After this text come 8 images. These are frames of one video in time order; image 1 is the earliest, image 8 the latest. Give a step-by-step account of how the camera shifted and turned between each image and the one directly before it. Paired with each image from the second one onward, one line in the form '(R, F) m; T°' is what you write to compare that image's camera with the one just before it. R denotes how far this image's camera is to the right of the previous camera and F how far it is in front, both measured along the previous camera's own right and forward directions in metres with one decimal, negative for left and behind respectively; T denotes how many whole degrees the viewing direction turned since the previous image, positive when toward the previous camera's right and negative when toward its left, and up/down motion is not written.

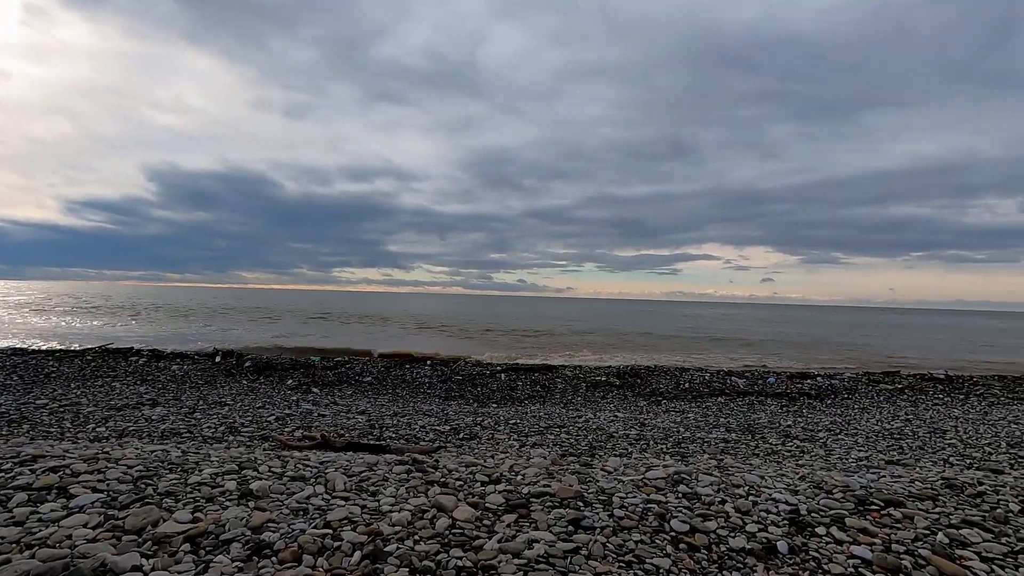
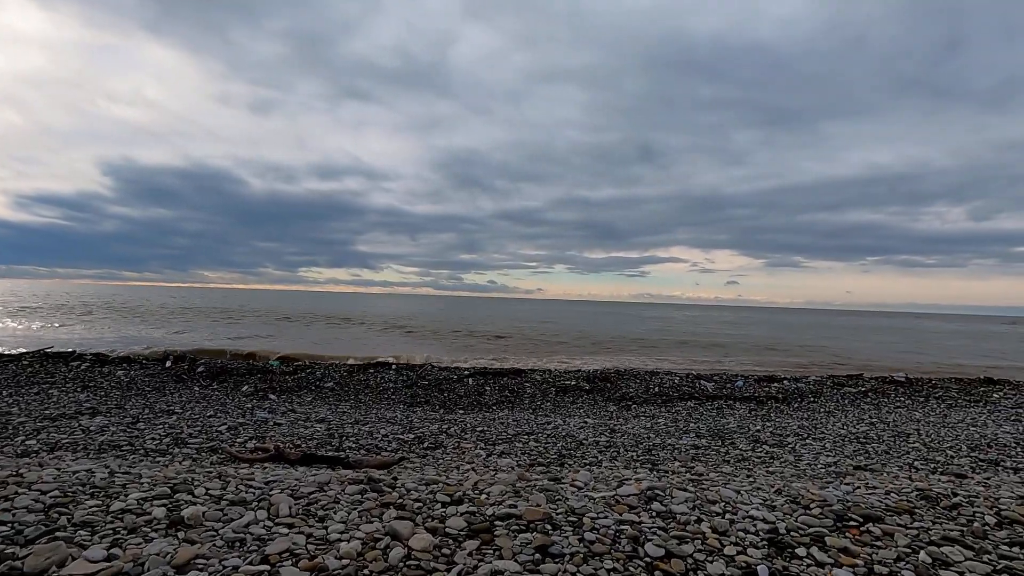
(+0.1, +0.4) m; +3°
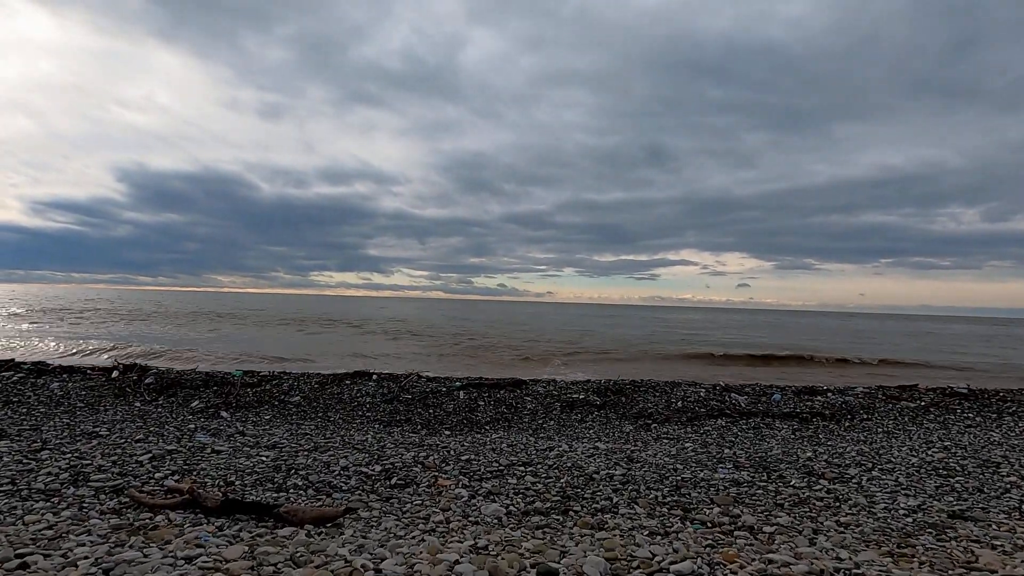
(+0.3, +2.4) m; -1°
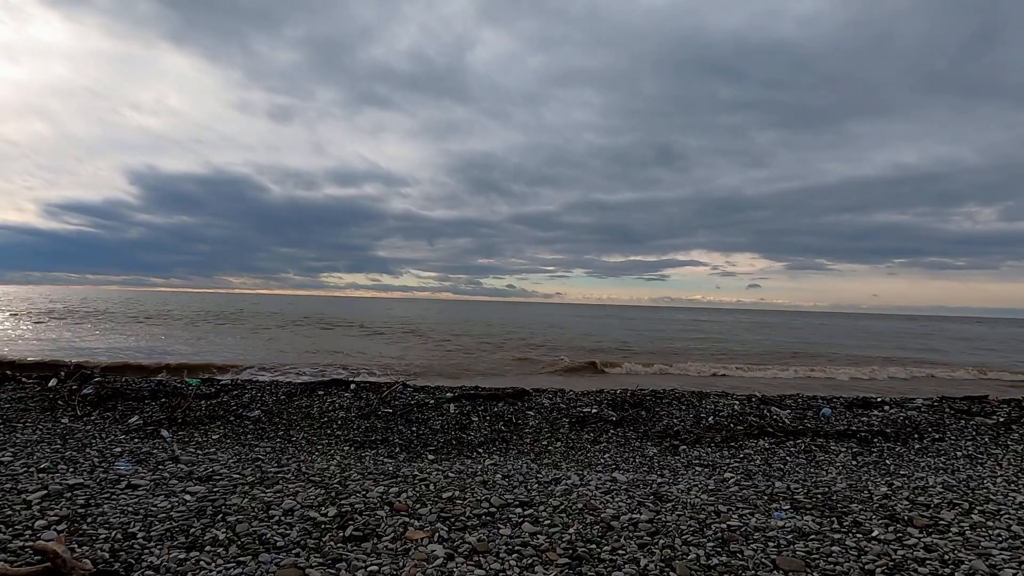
(+0.2, +2.2) m; -1°
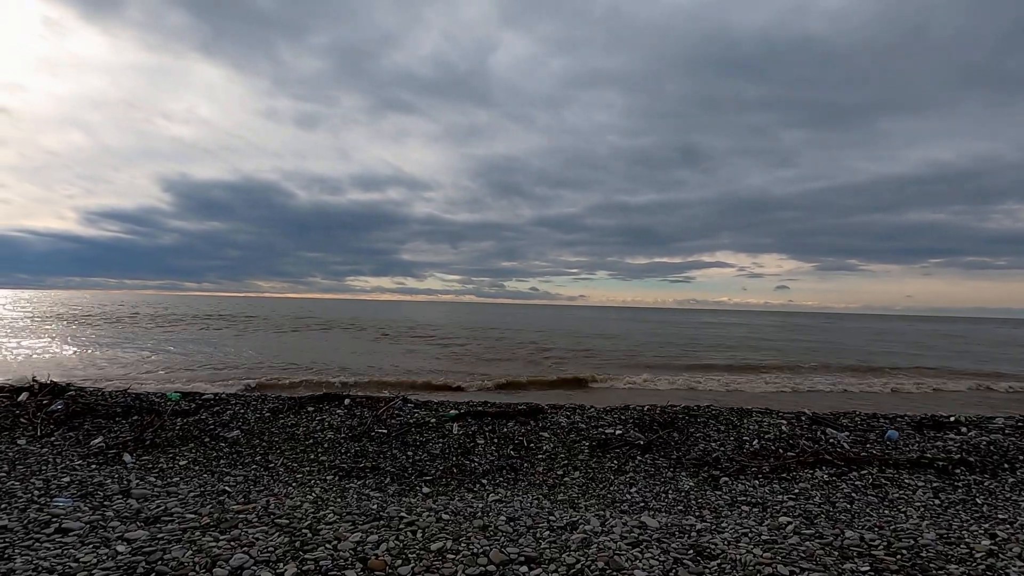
(+0.2, +1.5) m; -2°
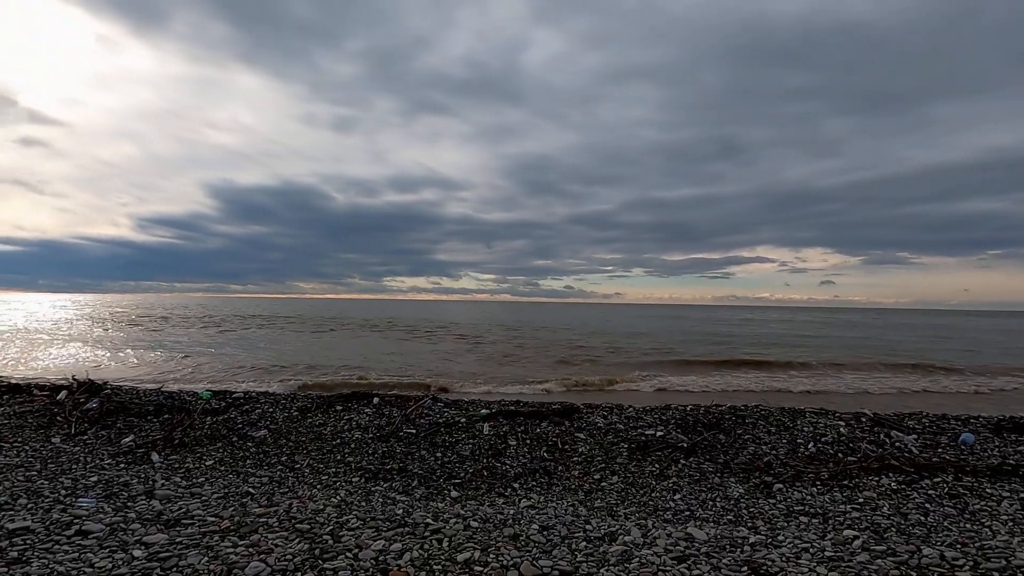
(+0.1, +0.5) m; -4°
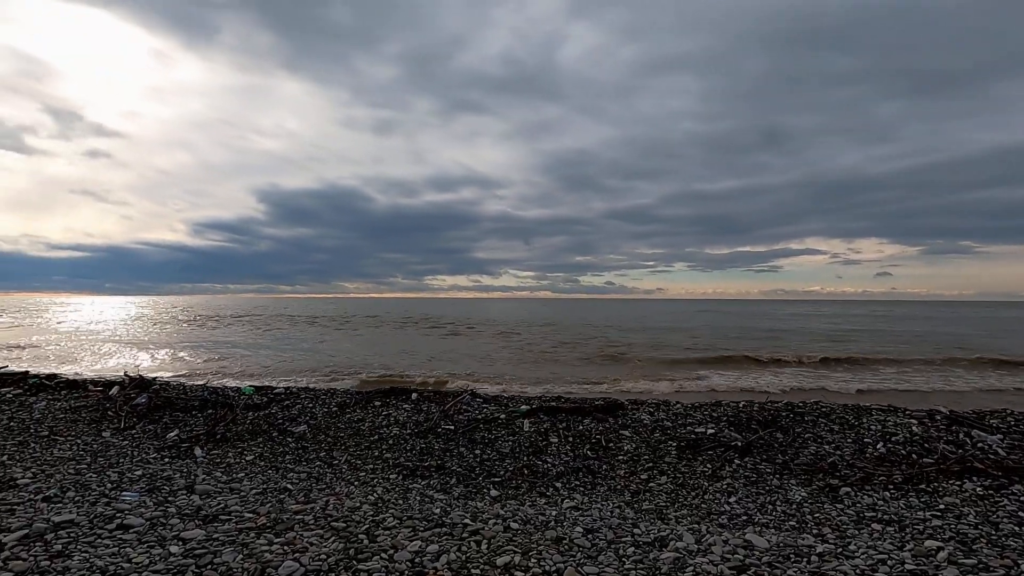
(0.0, +0.4) m; -4°
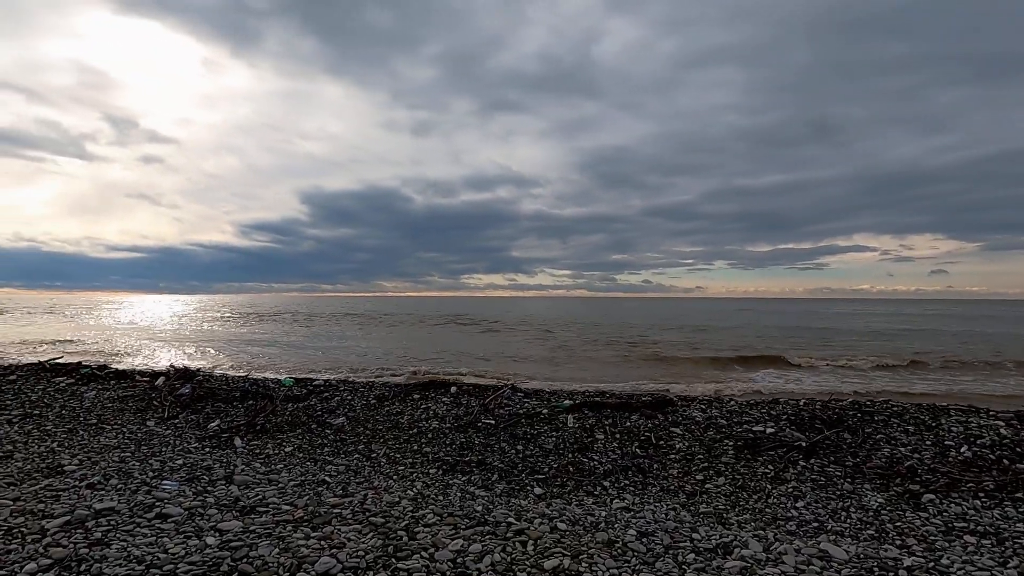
(-0.1, +0.4) m; -4°
